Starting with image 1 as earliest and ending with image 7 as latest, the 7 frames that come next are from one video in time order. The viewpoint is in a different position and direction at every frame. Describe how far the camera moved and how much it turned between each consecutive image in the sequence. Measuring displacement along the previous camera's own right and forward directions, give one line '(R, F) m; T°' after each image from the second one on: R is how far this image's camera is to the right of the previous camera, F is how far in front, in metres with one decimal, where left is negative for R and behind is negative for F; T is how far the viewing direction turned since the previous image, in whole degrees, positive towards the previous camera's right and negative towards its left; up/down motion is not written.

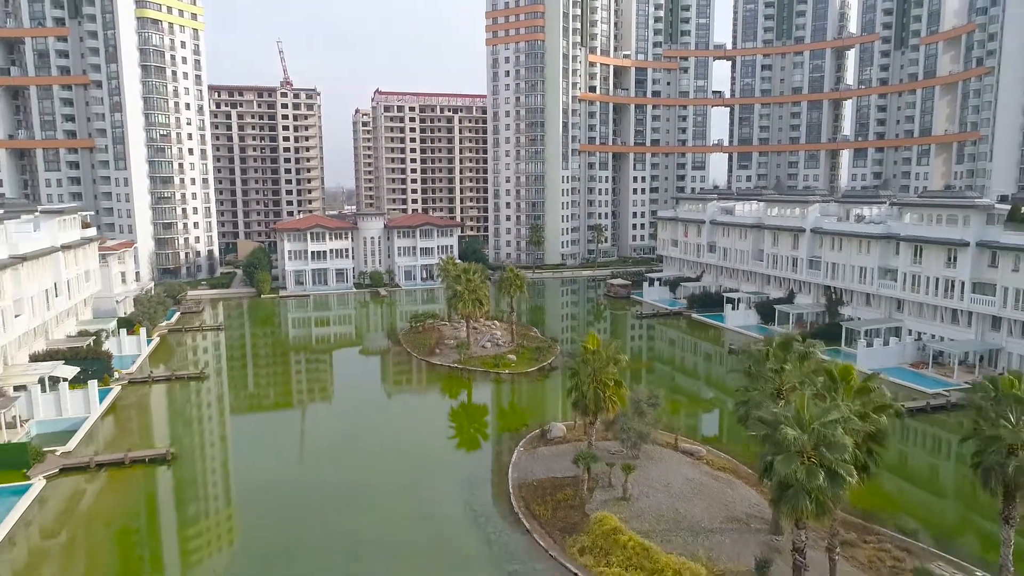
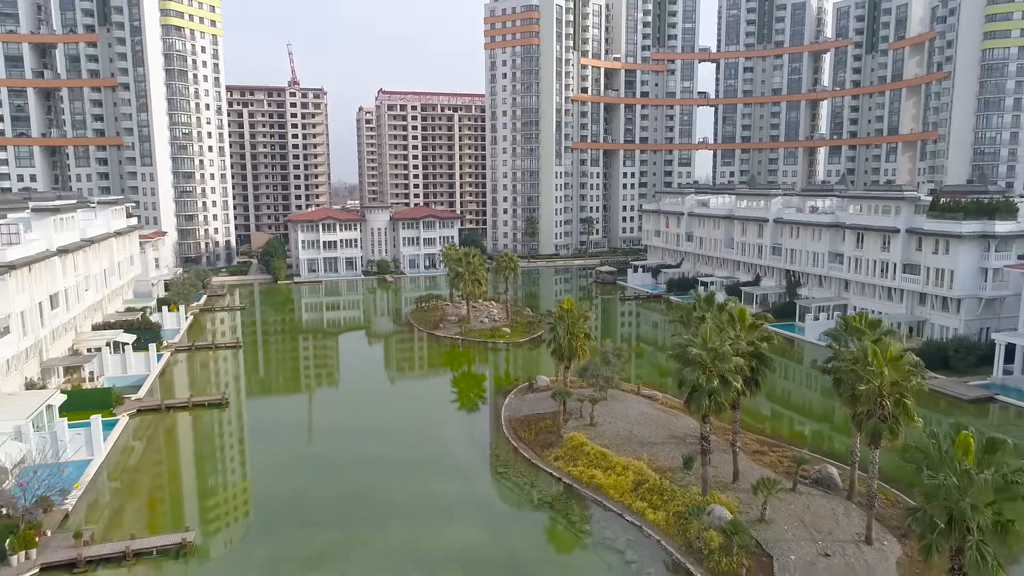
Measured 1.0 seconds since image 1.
(+0.3, -6.2) m; 0°
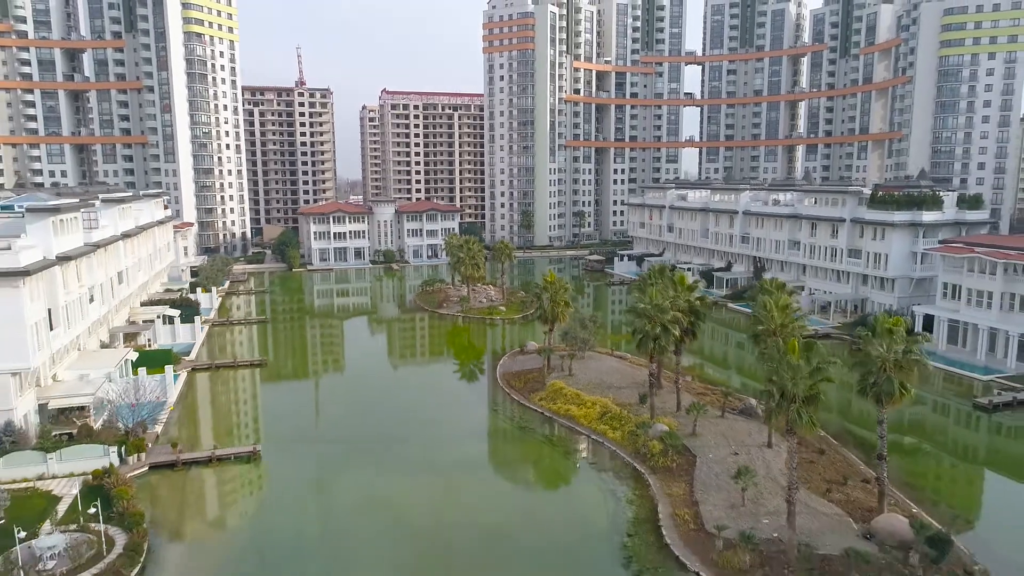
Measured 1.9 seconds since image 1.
(+0.3, -6.5) m; 0°
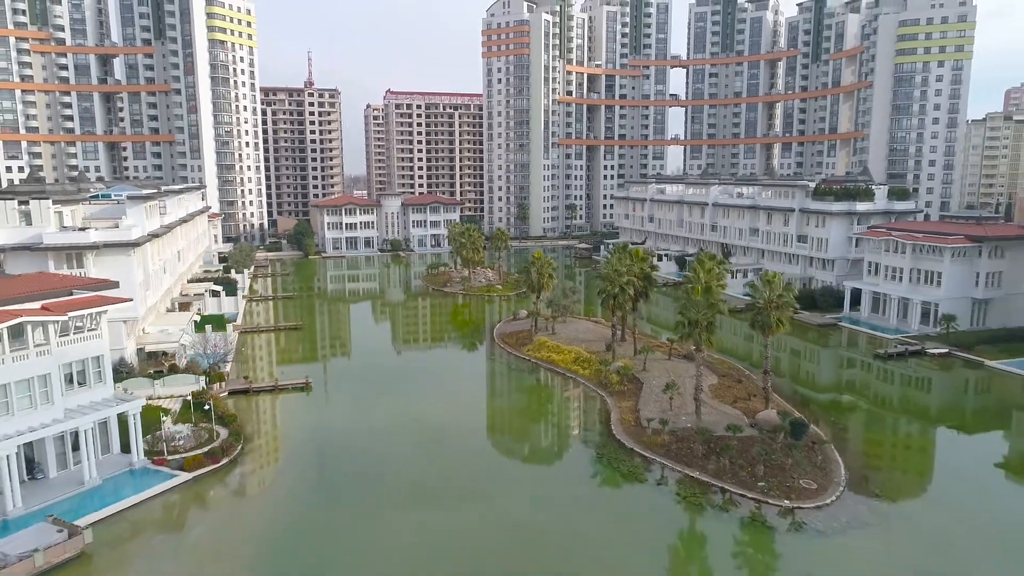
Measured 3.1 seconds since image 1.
(+0.3, -8.2) m; 0°
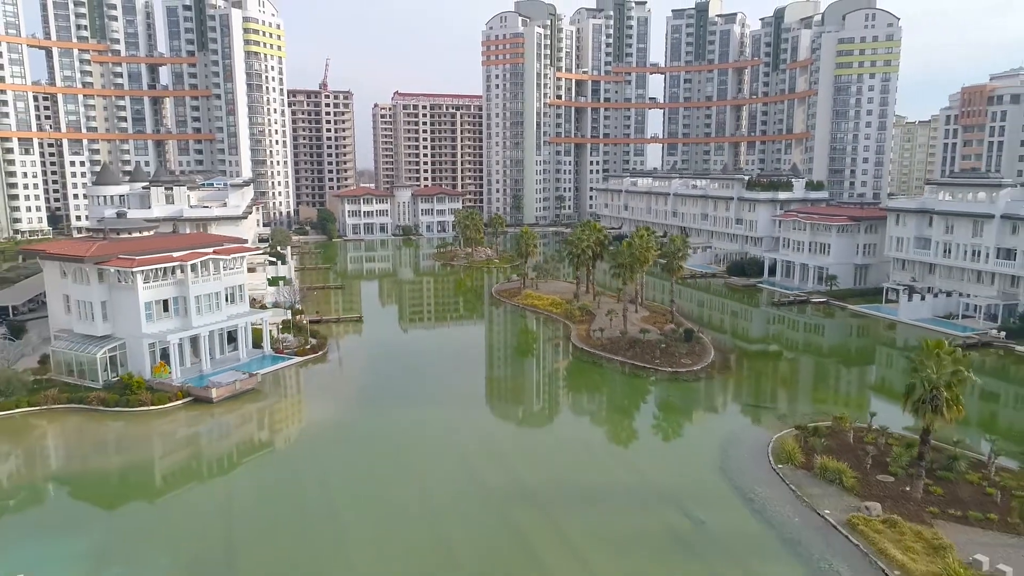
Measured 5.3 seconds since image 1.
(+0.3, -14.6) m; 0°
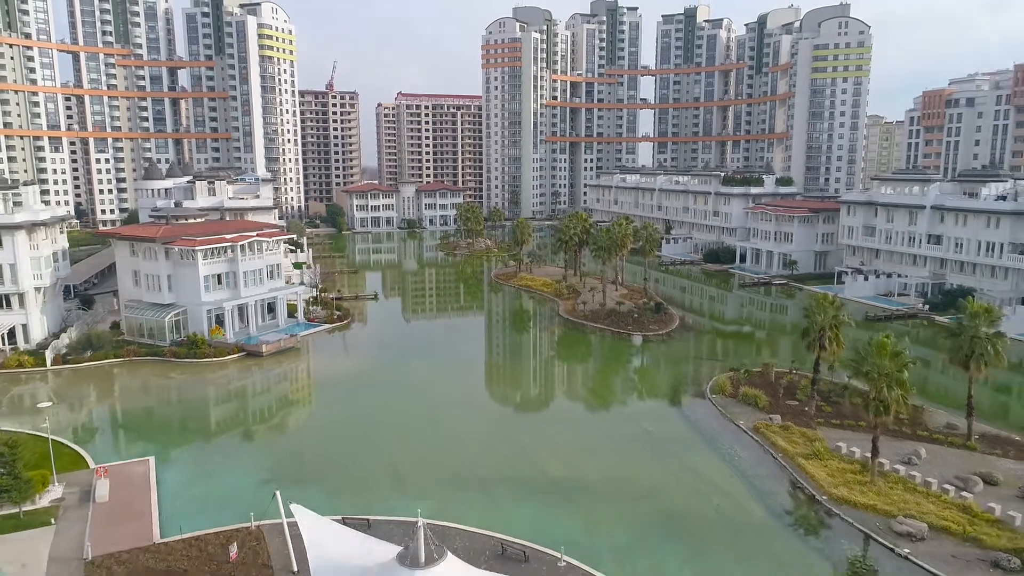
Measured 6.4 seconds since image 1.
(+0.2, -7.3) m; 0°
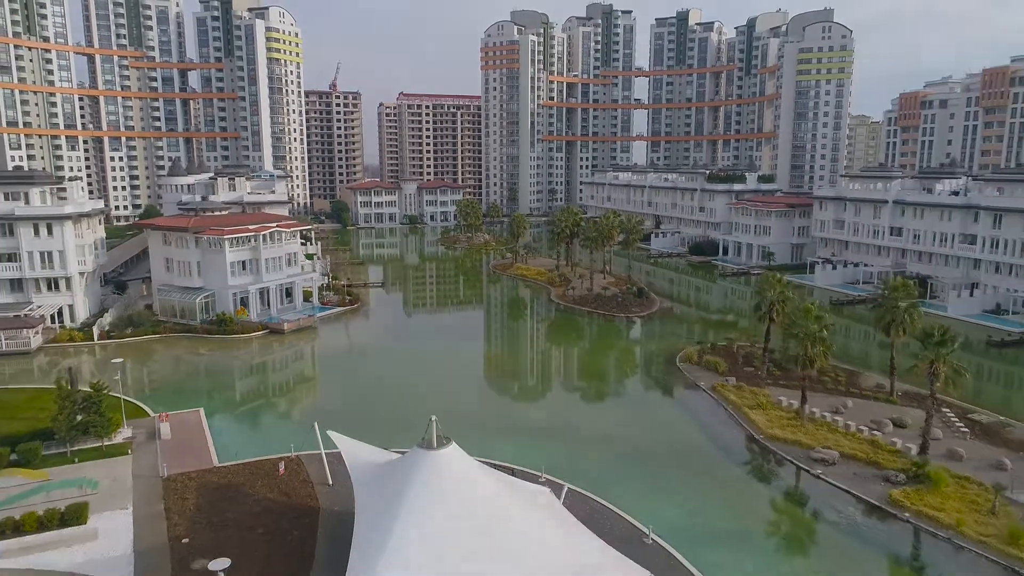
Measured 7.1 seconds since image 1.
(+0.3, -4.8) m; 0°
